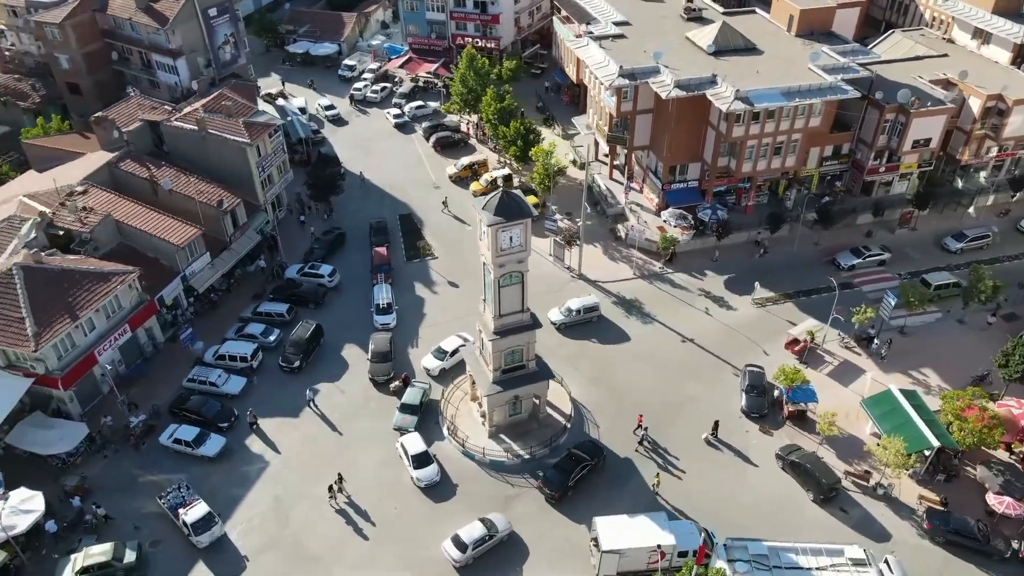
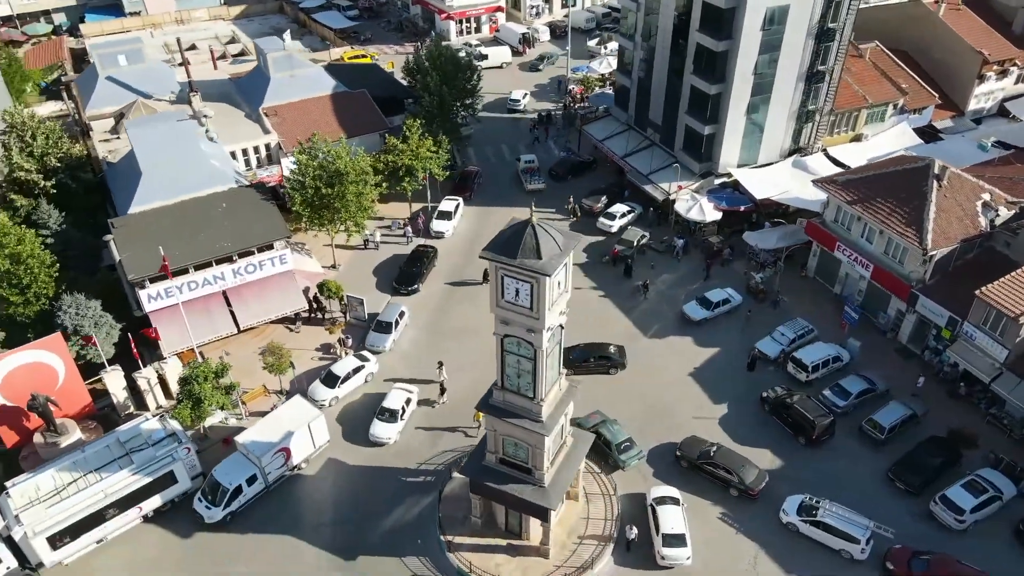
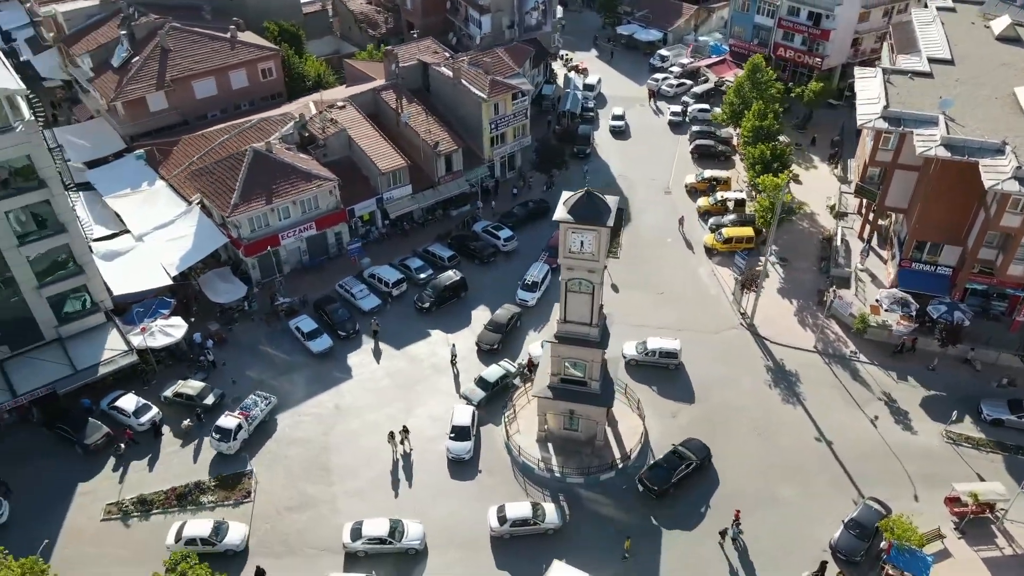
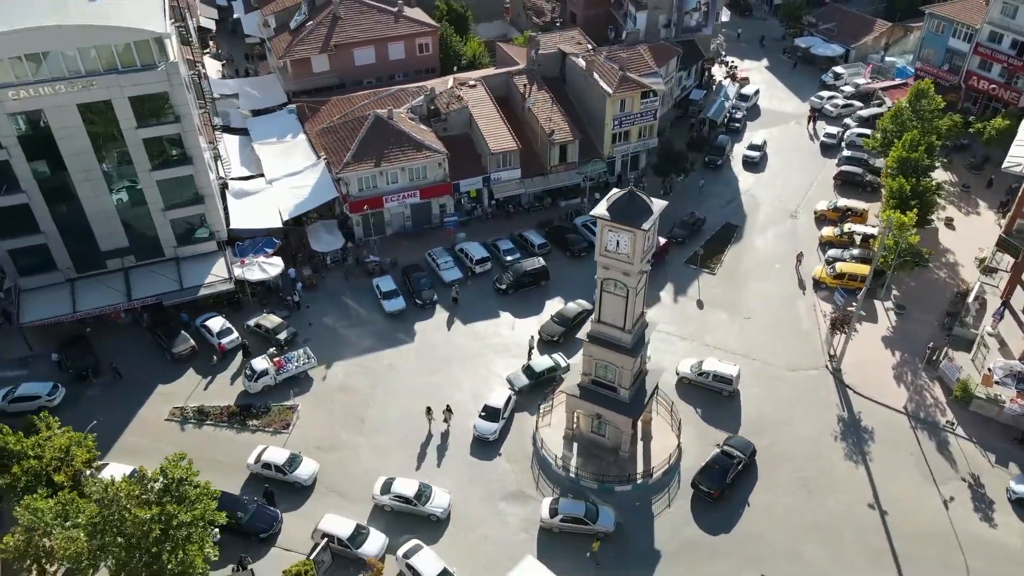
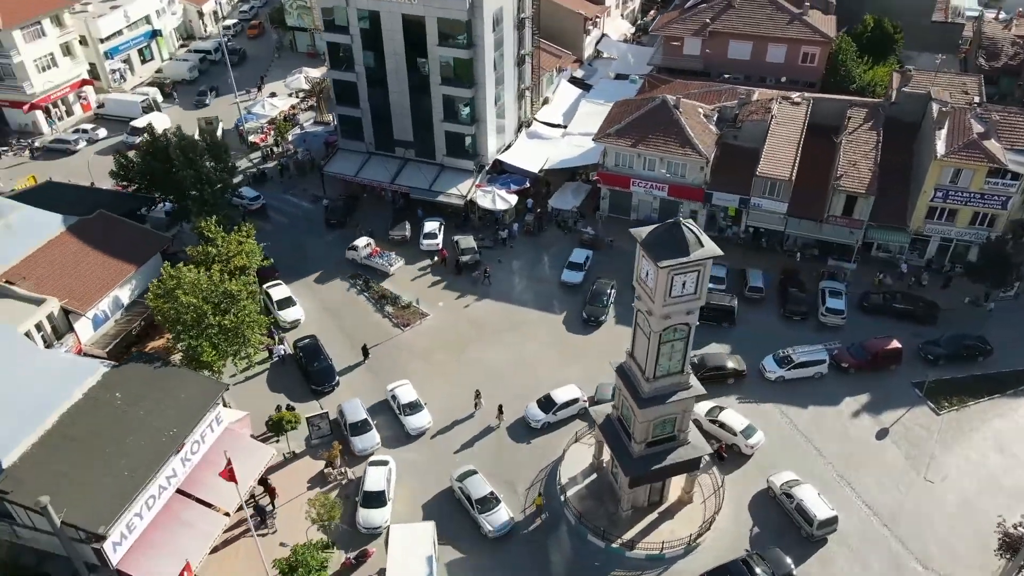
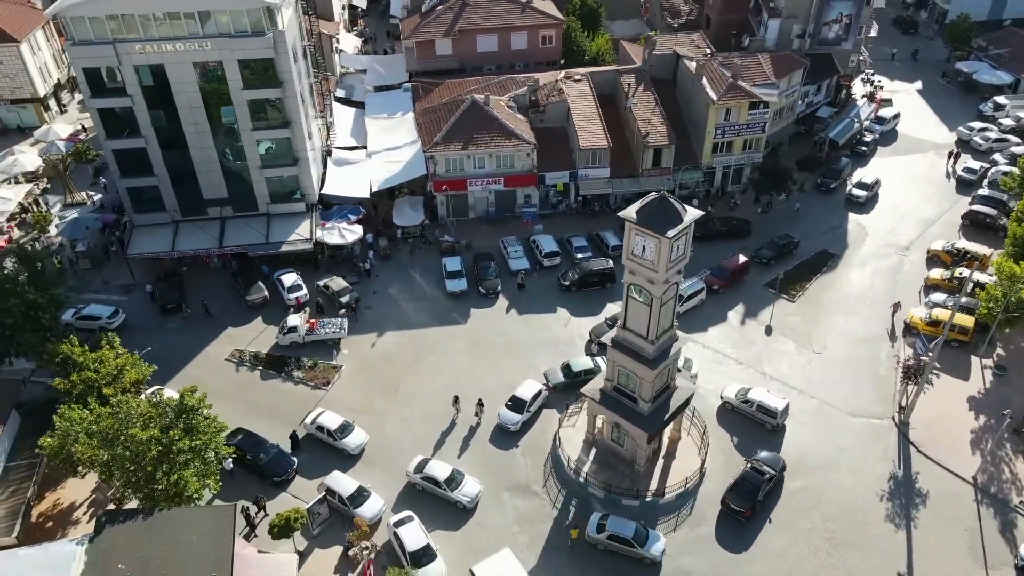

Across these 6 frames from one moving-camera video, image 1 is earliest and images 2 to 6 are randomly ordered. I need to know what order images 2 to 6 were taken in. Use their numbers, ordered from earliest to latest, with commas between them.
3, 4, 6, 5, 2
